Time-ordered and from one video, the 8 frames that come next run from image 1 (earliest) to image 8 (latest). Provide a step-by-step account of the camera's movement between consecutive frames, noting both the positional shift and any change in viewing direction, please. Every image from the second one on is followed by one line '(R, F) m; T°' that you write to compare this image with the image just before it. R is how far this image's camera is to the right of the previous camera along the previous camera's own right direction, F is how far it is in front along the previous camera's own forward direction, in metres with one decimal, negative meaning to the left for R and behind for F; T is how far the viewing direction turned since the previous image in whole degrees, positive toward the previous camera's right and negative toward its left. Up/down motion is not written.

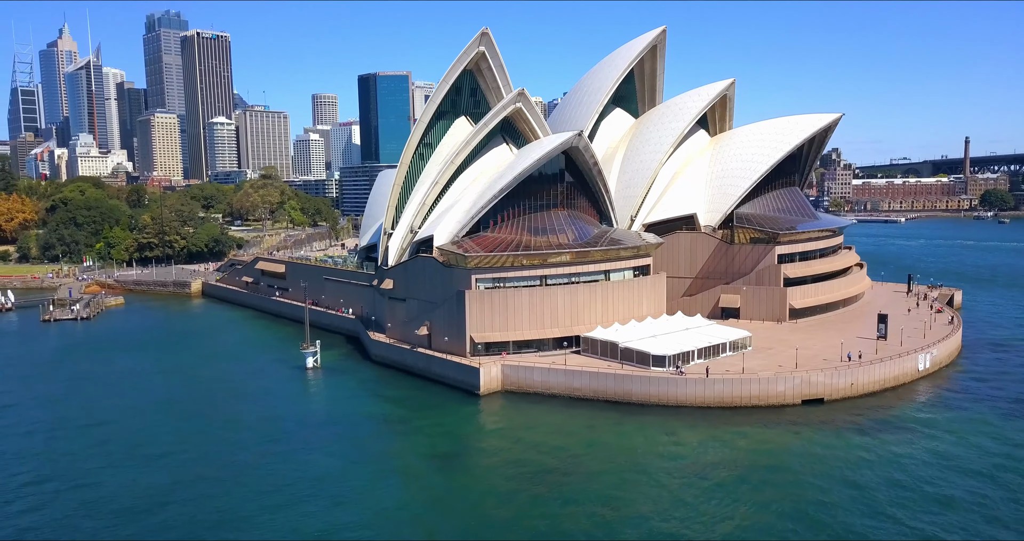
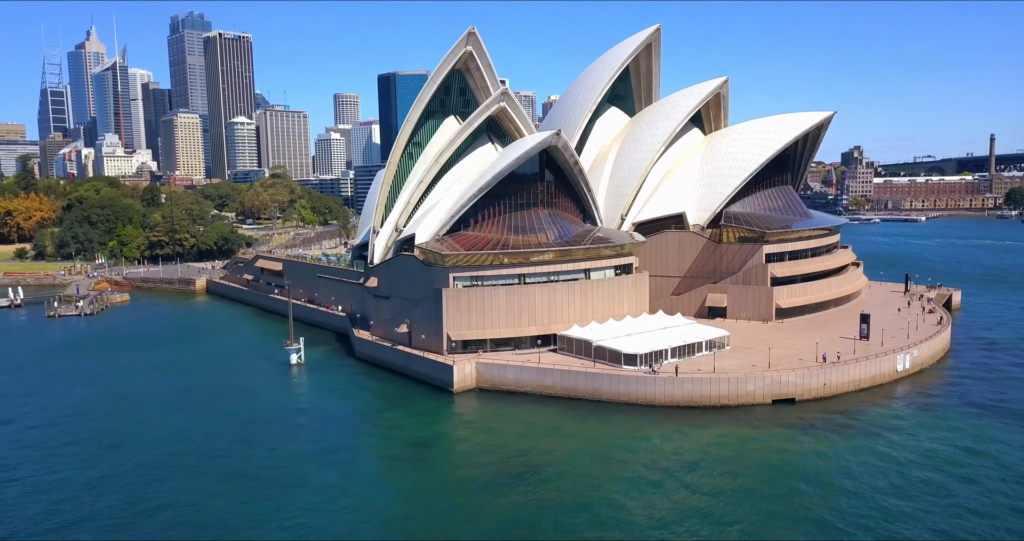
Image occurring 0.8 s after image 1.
(+2.2, -0.2) m; -2°
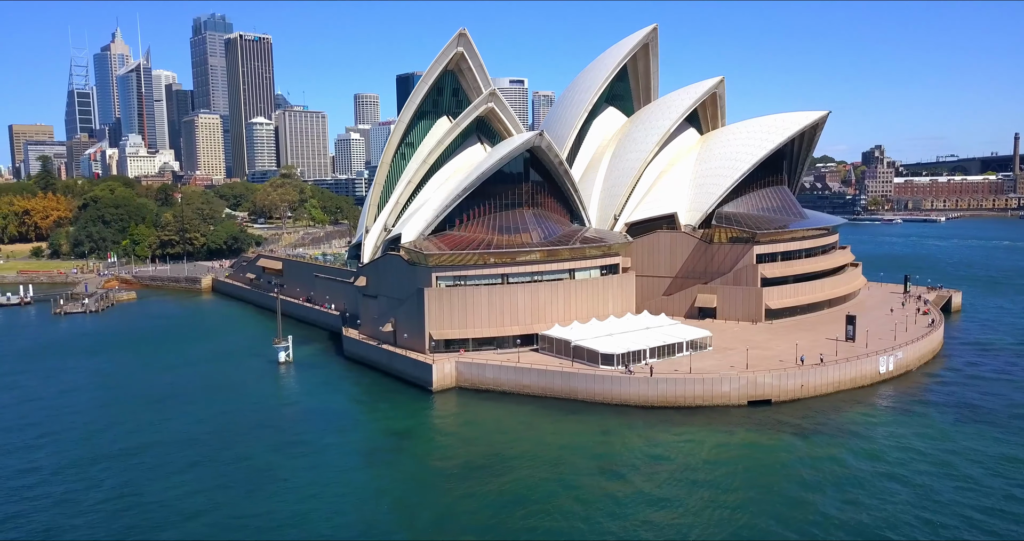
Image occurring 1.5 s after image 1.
(+1.9, -0.1) m; -1°
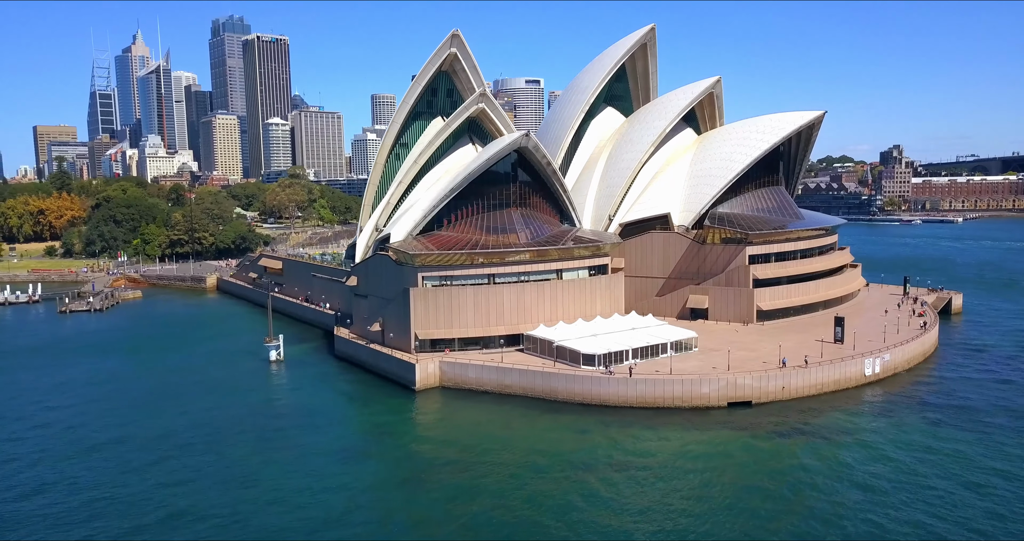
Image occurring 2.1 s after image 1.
(+1.6, -0.1) m; -1°
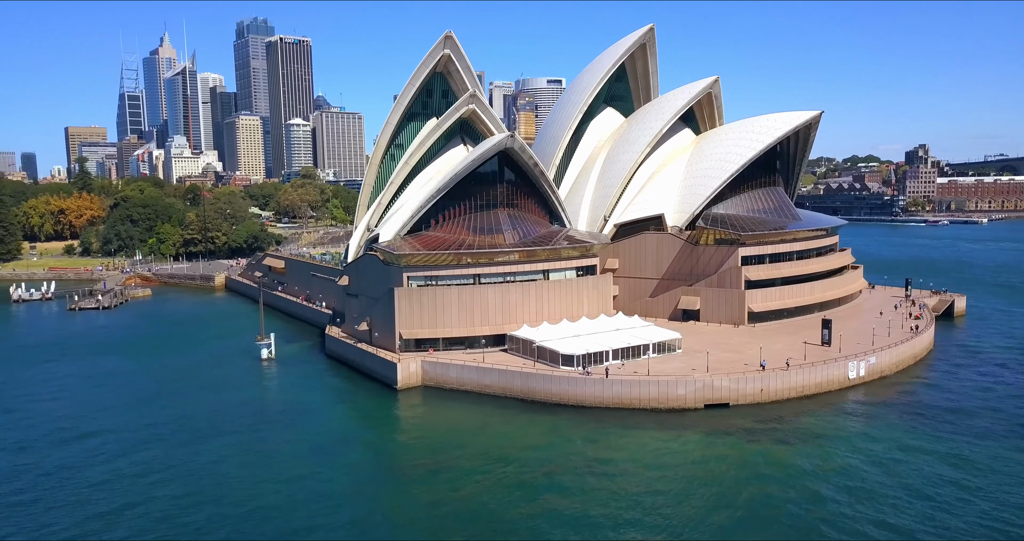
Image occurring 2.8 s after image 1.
(+1.9, -0.1) m; -2°
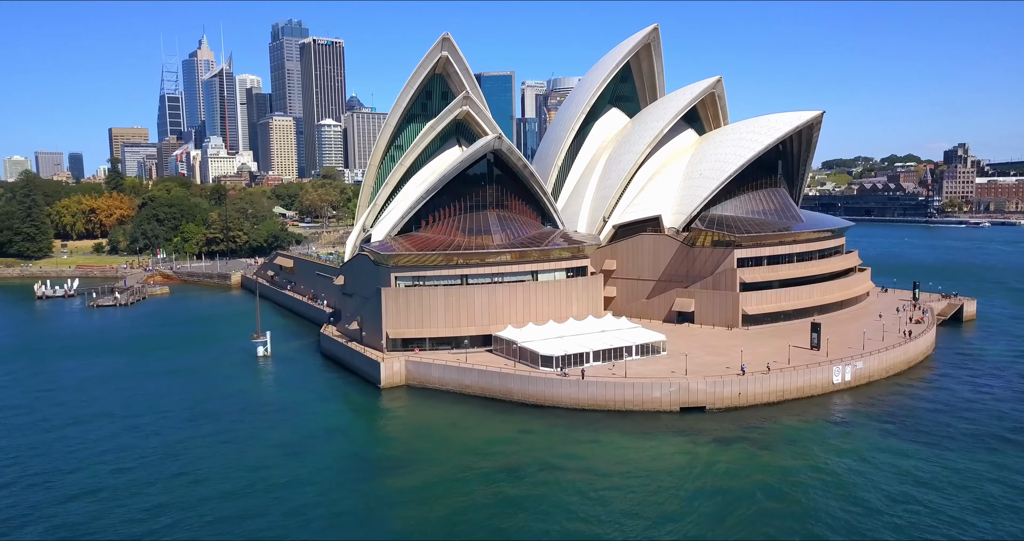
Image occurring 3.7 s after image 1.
(+2.4, -0.1) m; -2°
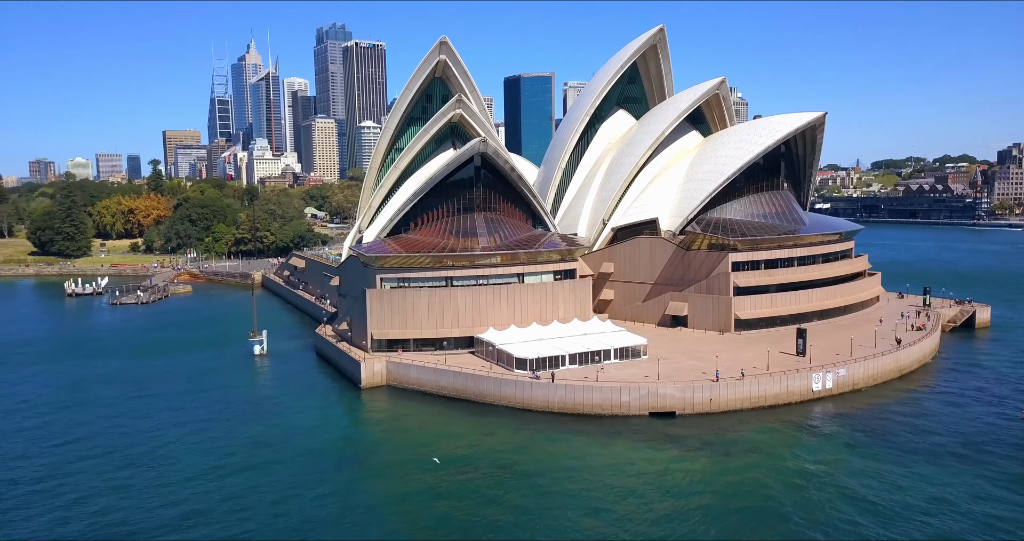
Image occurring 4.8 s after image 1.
(+3.1, -0.1) m; -3°
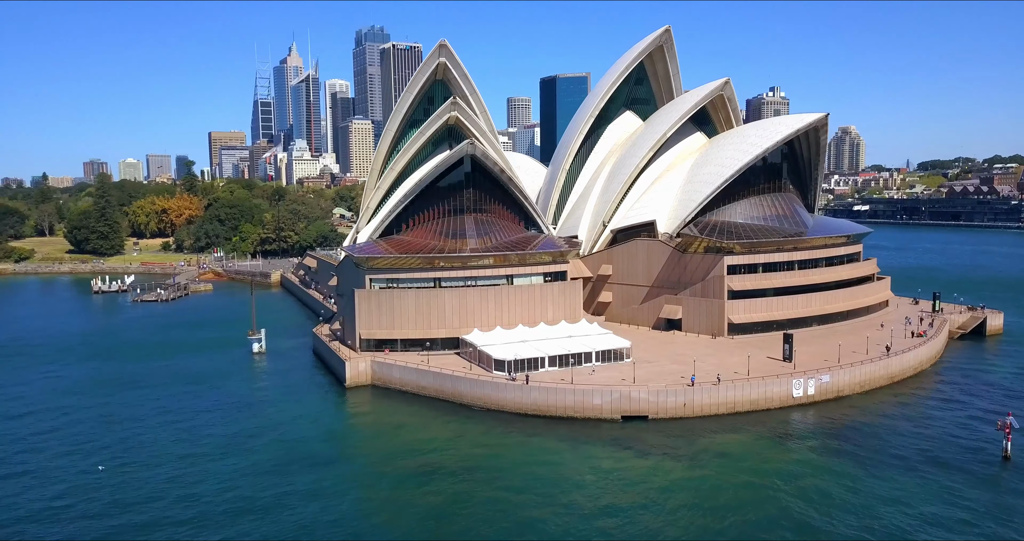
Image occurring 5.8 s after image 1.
(+2.7, -0.1) m; -3°
